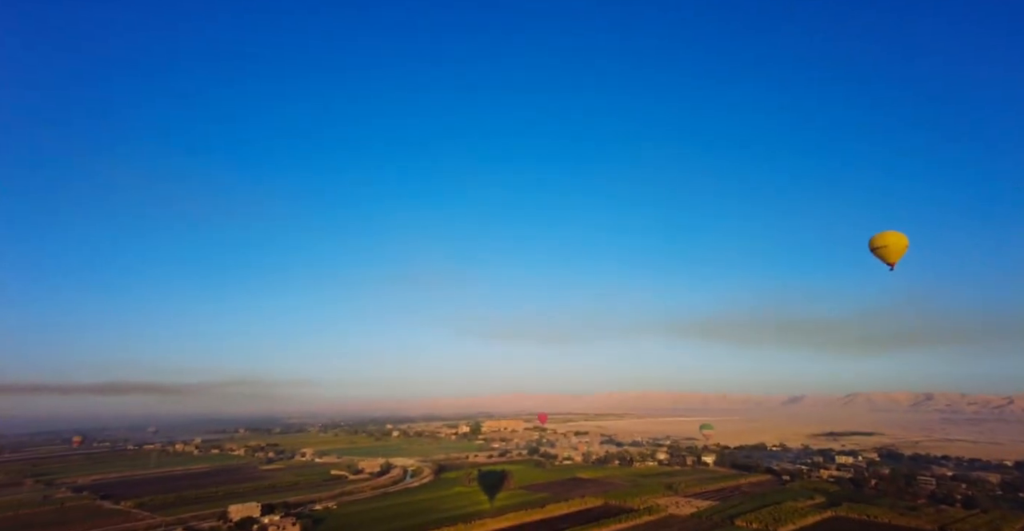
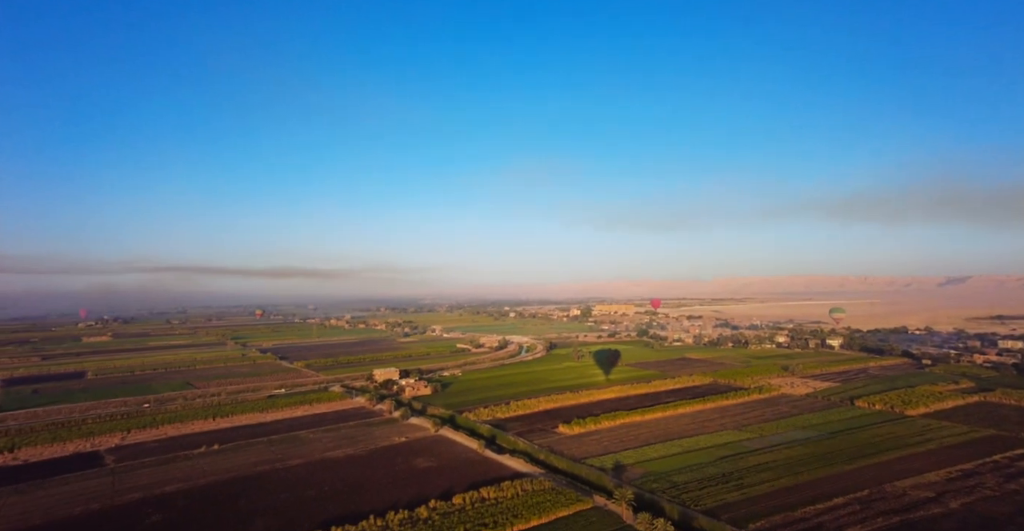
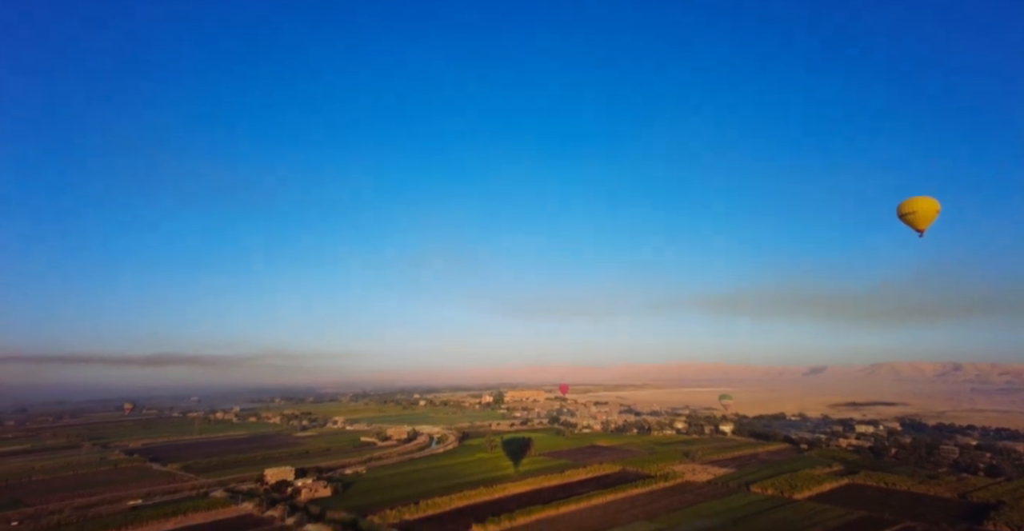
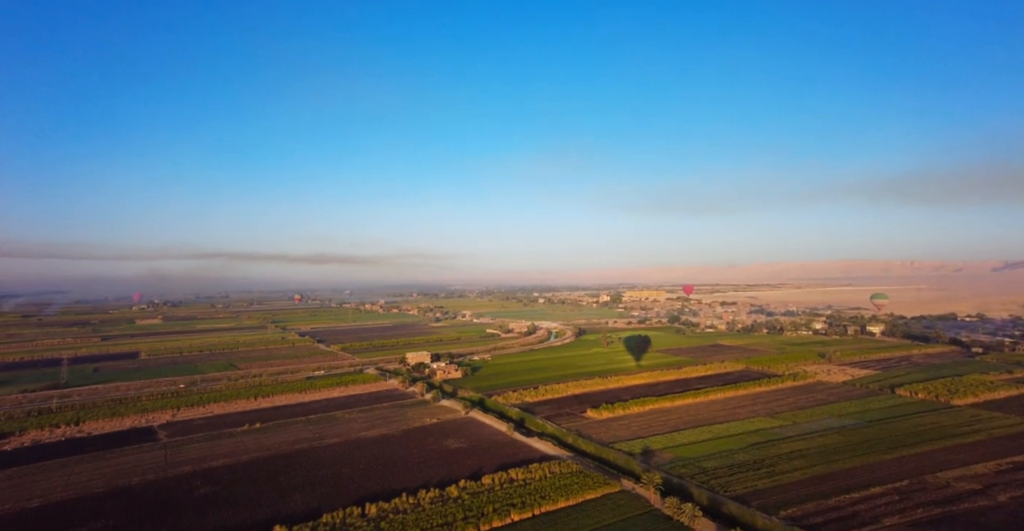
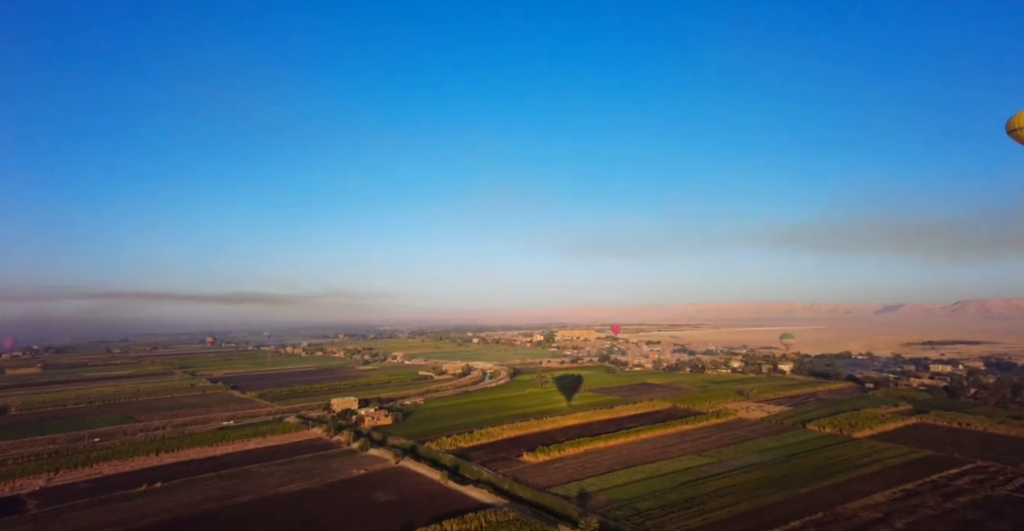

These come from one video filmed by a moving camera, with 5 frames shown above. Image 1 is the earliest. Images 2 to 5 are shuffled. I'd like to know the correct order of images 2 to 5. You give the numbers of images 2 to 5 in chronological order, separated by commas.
3, 5, 2, 4
